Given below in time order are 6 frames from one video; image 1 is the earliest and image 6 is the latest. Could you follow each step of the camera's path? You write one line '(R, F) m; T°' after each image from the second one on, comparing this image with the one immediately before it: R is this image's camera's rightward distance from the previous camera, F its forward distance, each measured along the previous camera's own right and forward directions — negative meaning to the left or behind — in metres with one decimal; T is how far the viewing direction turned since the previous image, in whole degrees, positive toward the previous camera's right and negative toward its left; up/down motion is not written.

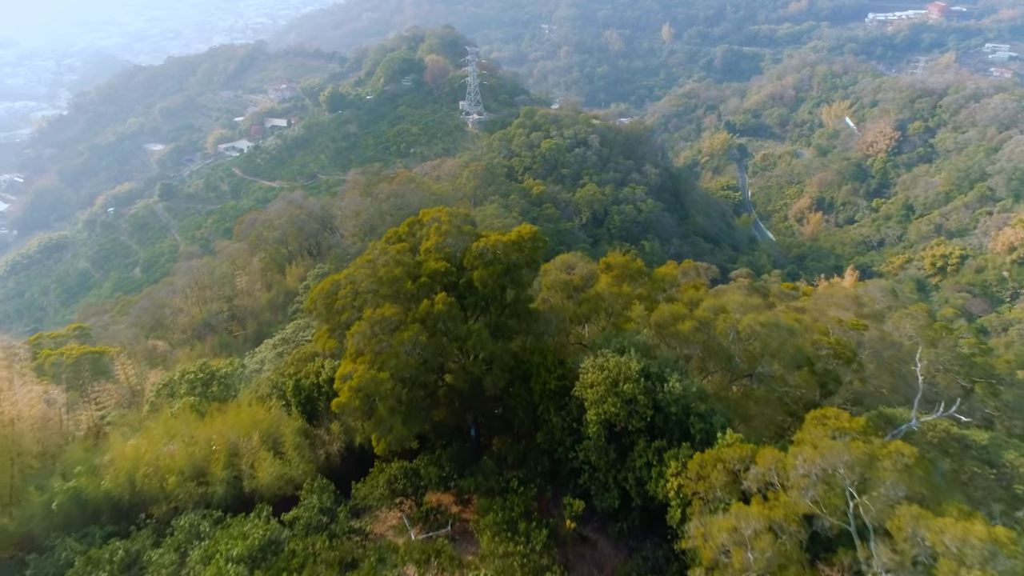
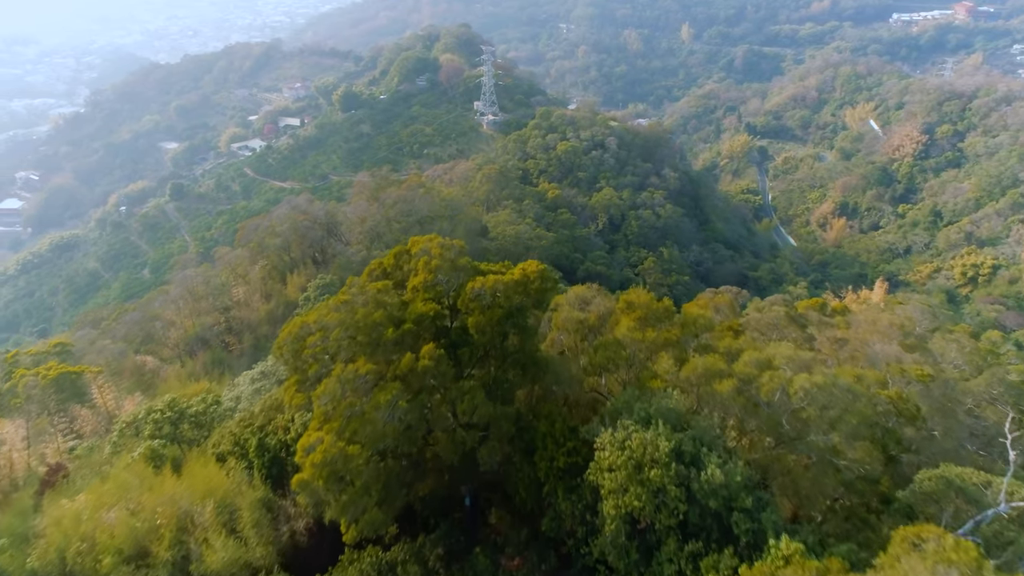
(+0.1, +1.2) m; -1°
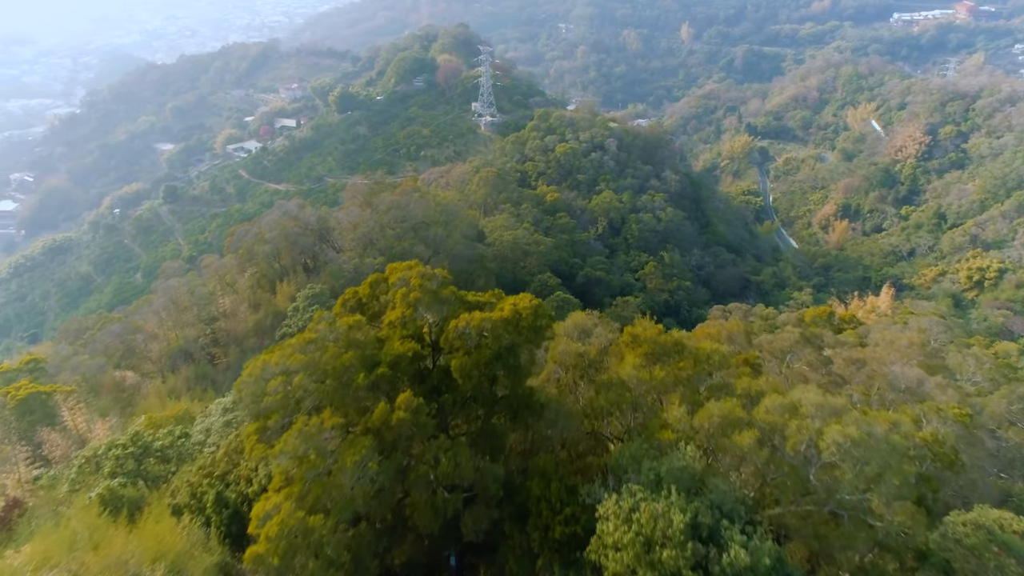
(+0.1, +0.8) m; 0°
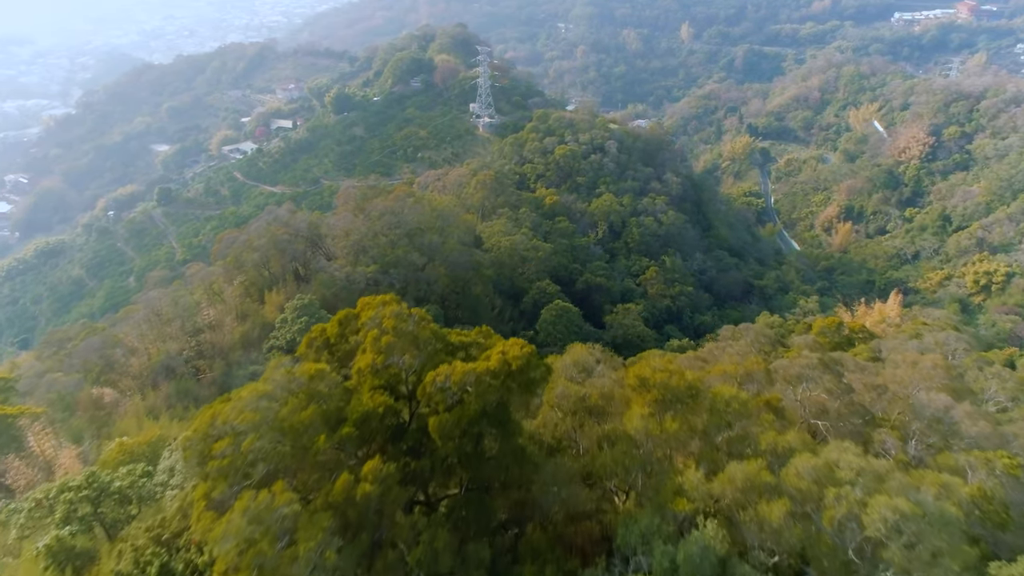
(+0.1, +0.8) m; 0°
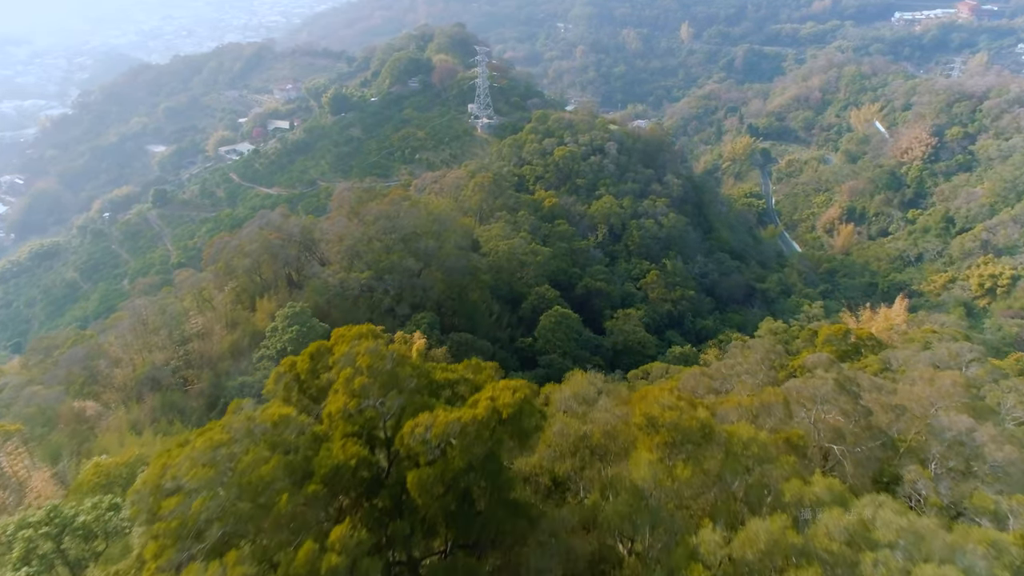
(+0.1, +0.6) m; 0°
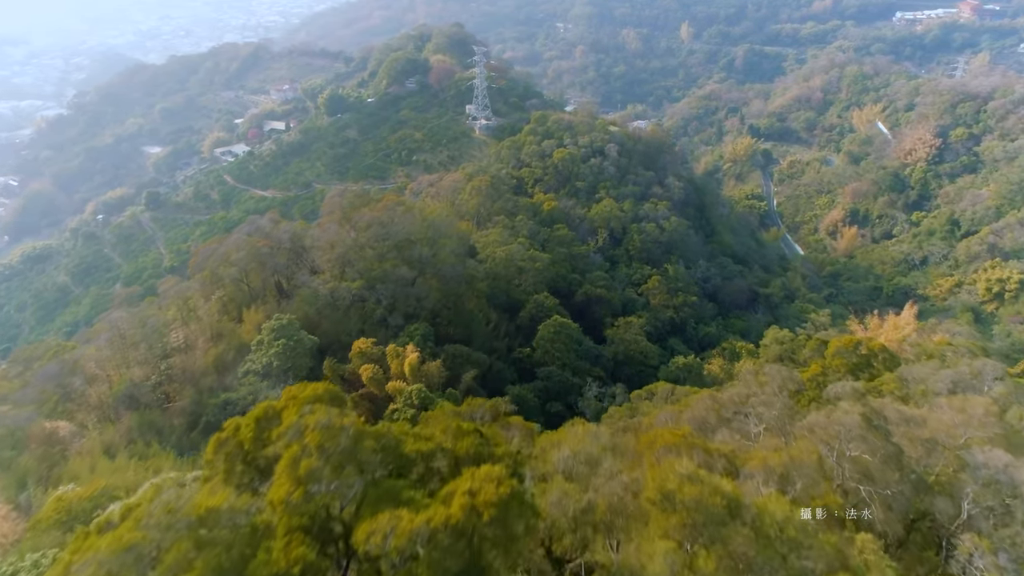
(+0.1, +0.8) m; 0°
